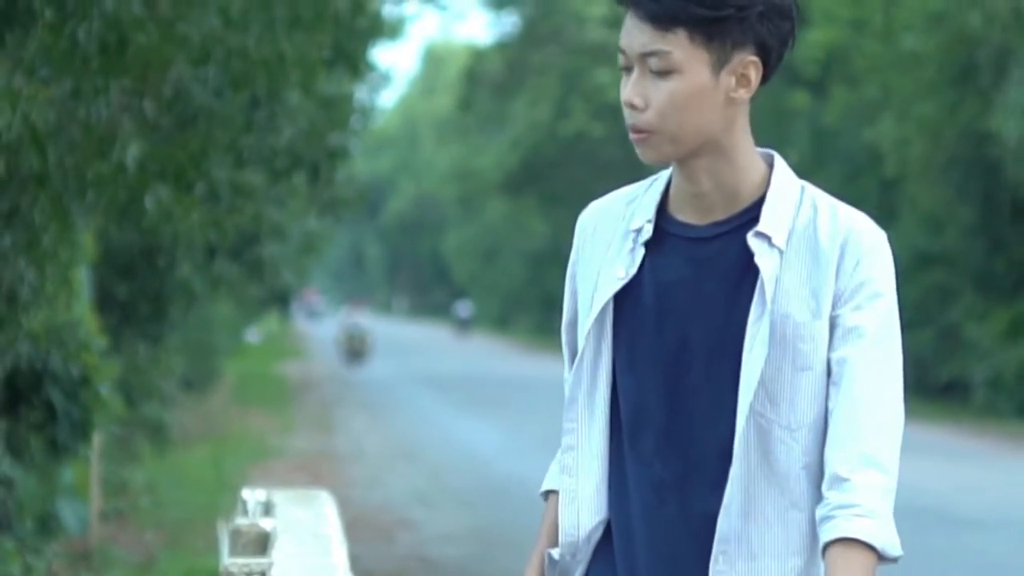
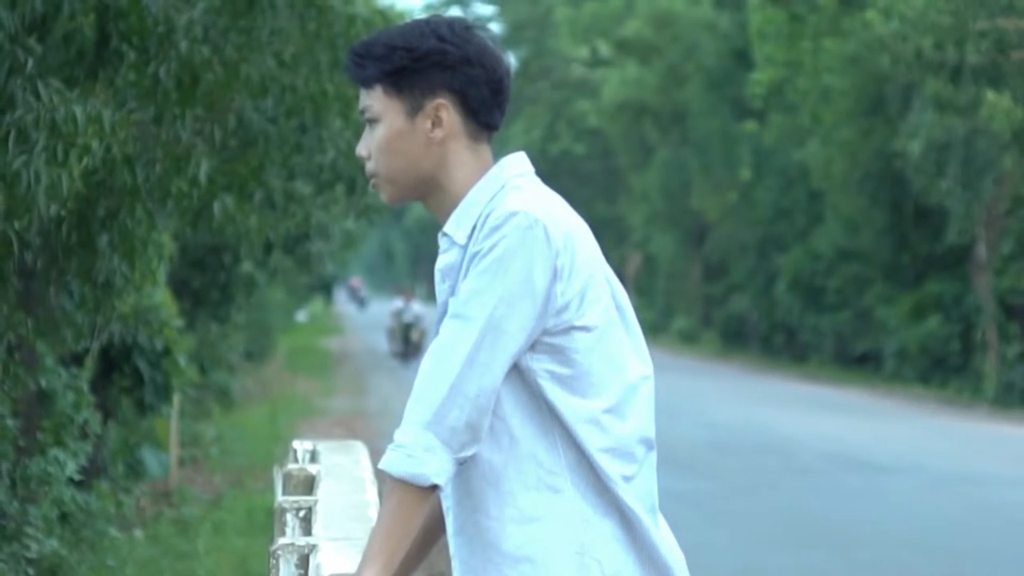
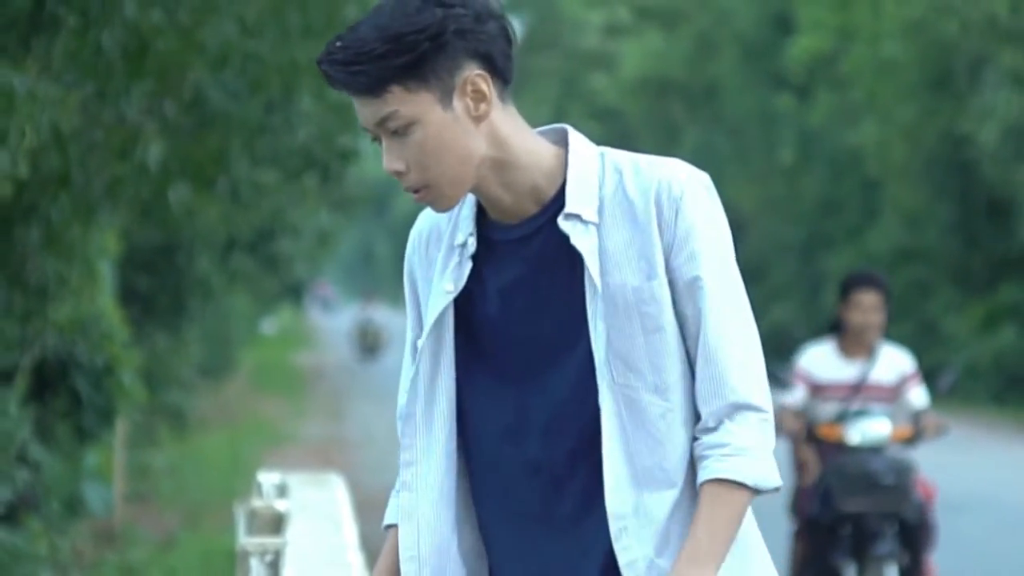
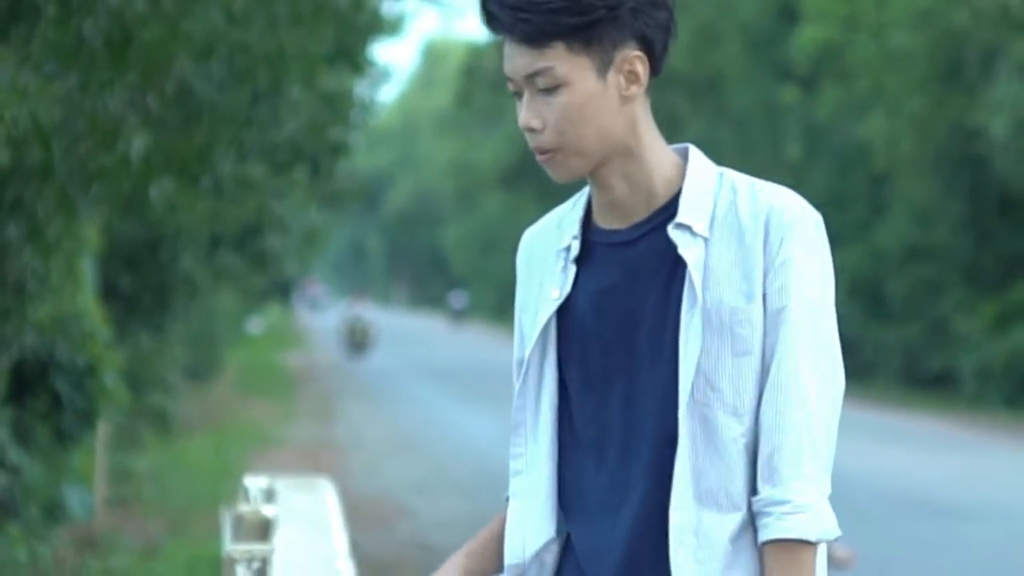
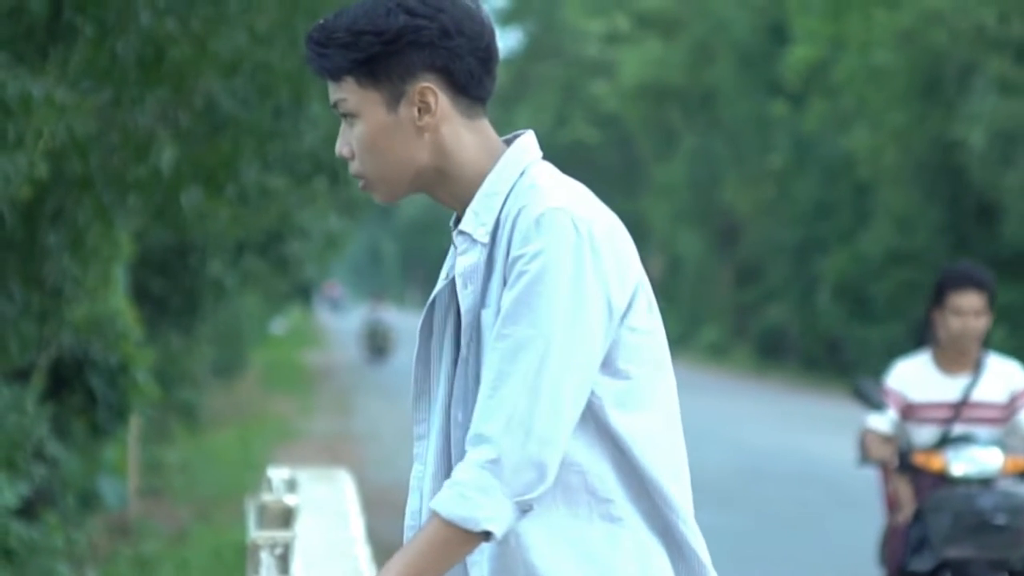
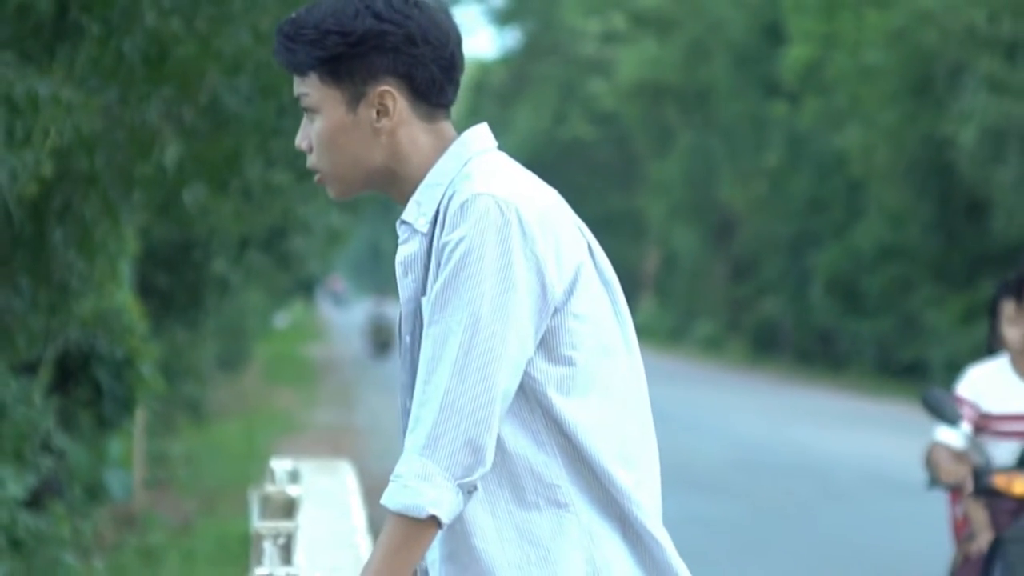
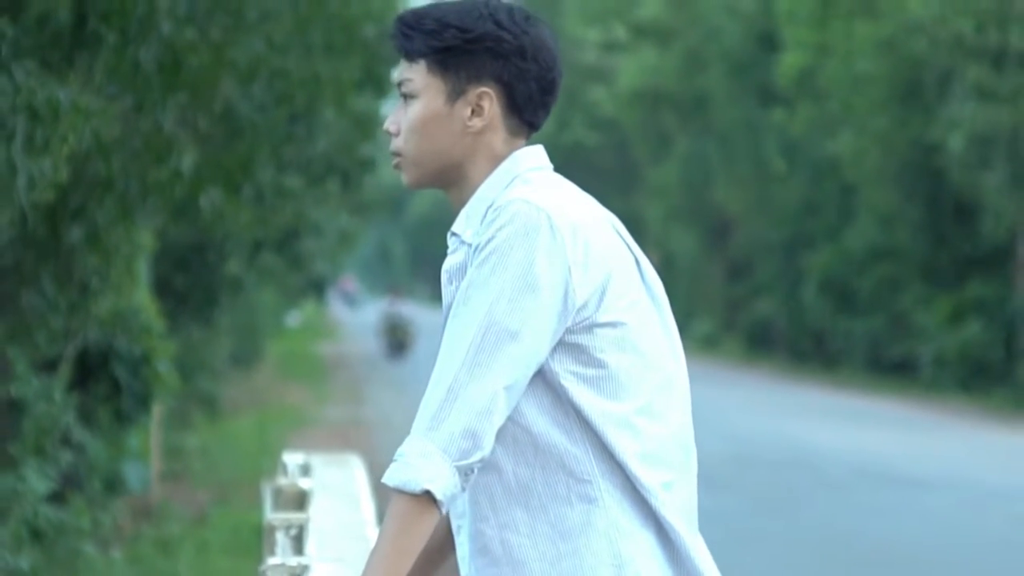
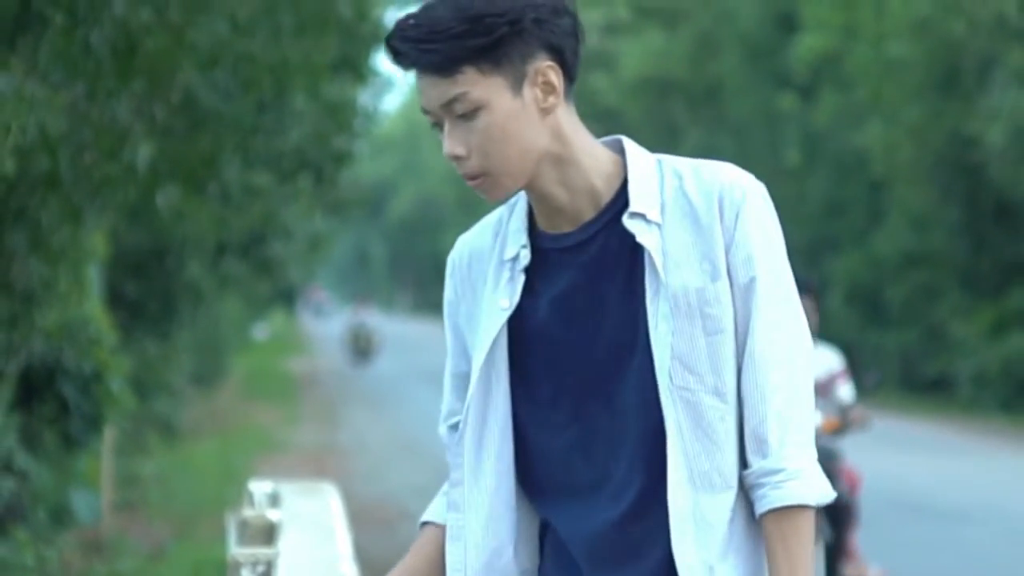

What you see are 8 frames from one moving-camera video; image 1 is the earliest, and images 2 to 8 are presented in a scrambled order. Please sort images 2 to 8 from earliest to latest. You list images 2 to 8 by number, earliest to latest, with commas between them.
4, 8, 3, 5, 6, 7, 2
